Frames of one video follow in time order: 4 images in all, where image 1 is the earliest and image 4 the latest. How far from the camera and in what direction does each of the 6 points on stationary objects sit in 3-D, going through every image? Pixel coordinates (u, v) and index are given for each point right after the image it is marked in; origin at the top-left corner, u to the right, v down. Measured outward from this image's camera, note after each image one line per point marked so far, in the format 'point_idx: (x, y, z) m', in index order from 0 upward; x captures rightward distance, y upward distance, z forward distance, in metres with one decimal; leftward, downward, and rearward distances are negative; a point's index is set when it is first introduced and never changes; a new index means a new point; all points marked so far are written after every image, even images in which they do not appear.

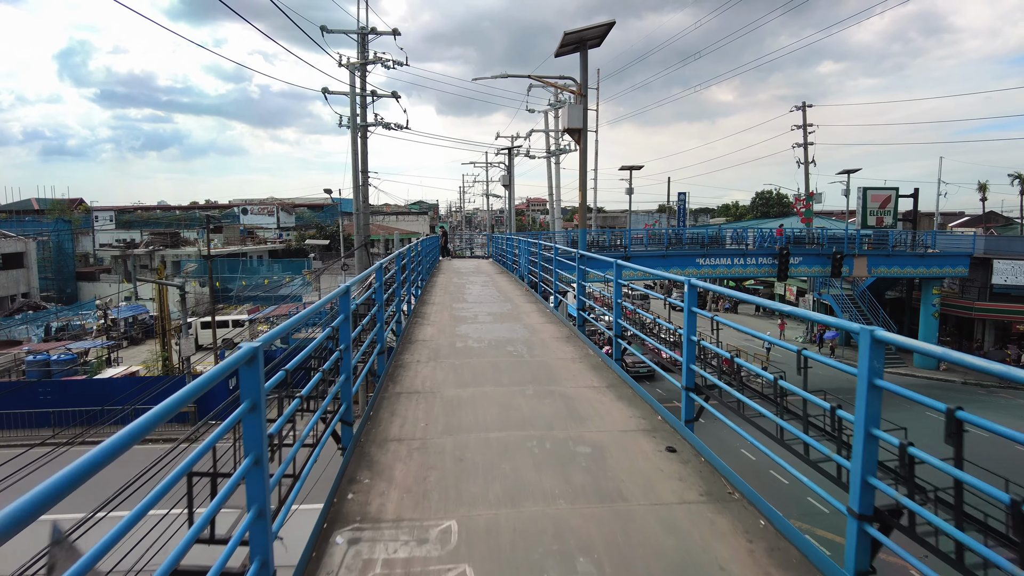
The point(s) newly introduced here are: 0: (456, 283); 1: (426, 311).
0: (-1.4, +0.1, +13.3) m
1: (-1.5, -0.4, +9.3) m
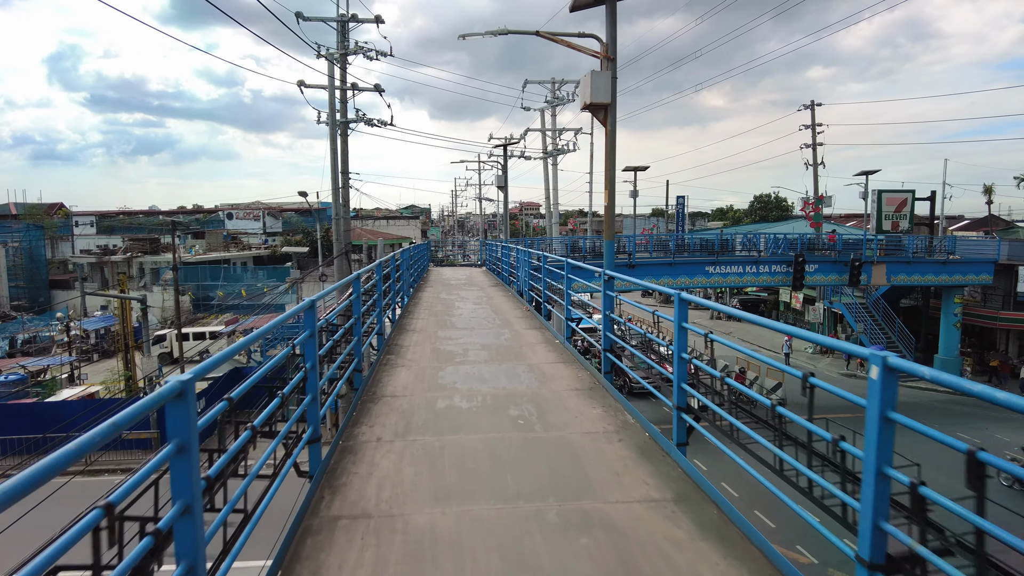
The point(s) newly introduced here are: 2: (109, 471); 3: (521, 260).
0: (-1.5, -0.3, +11.4) m
1: (-1.5, -0.7, +7.4) m
2: (-13.8, -6.3, +18.1) m
3: (+0.2, +0.7, +12.5) m
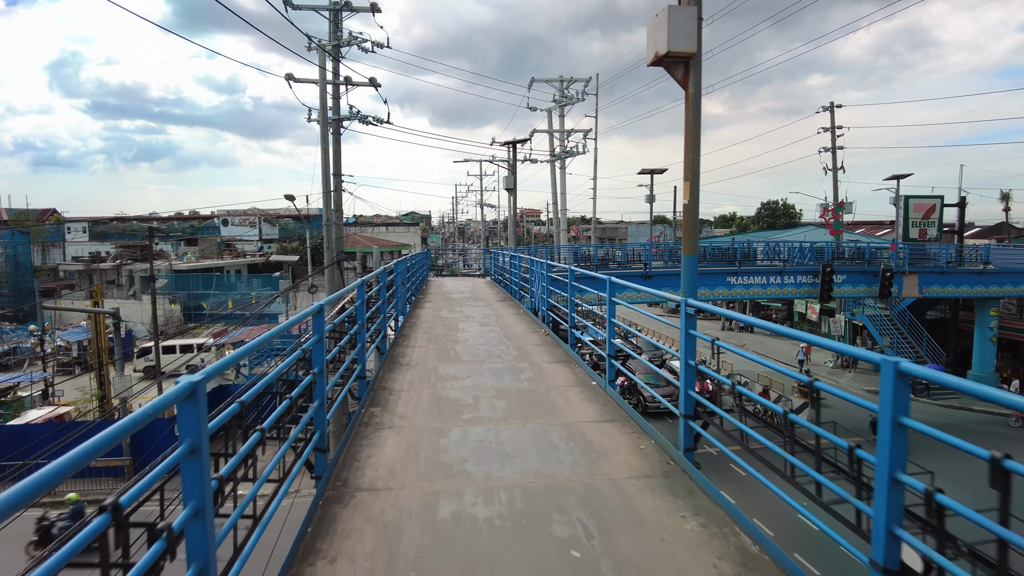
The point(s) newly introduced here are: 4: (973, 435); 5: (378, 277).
0: (-1.2, -0.6, +9.7) m
1: (-1.3, -1.0, +5.7) m
2: (-13.5, -6.7, +16.4) m
3: (+0.5, +0.3, +10.9) m
4: (+17.3, -5.5, +19.9) m
5: (-1.9, +0.1, +7.3) m
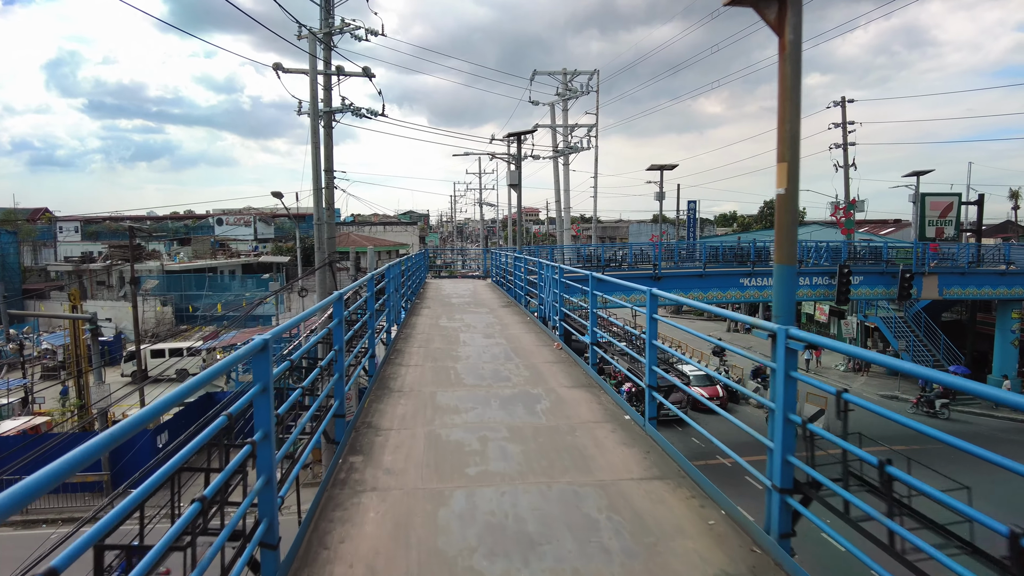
0: (-1.1, -0.7, +8.7) m
1: (-1.1, -1.1, +4.6) m
2: (-13.4, -6.8, +15.3) m
3: (+0.6, +0.2, +9.8) m
4: (+17.4, -5.6, +18.9) m
5: (-1.8, 0.0, +6.2) m
